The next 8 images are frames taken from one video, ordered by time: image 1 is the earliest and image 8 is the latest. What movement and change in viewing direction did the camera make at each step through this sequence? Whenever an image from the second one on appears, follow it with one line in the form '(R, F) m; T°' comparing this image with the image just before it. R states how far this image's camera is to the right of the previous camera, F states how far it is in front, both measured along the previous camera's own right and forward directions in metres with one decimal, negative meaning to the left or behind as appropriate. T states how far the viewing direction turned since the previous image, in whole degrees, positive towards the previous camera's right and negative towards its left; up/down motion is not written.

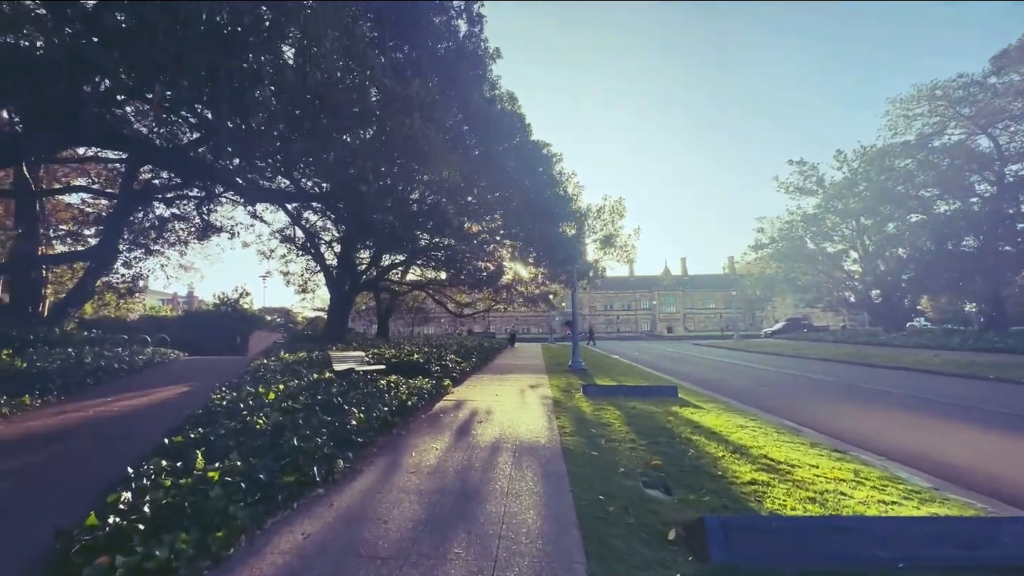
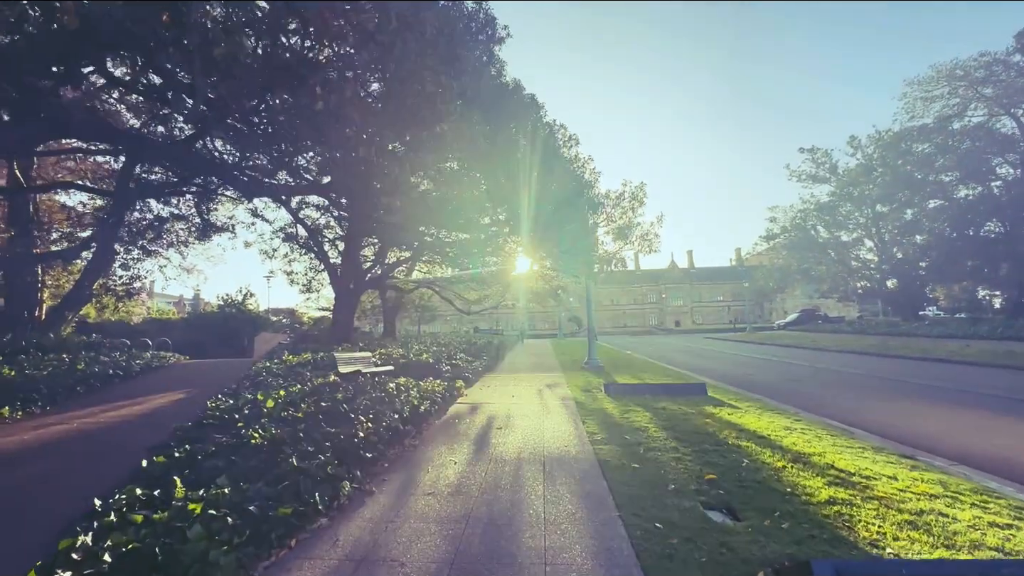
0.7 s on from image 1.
(-0.3, +0.9) m; -1°
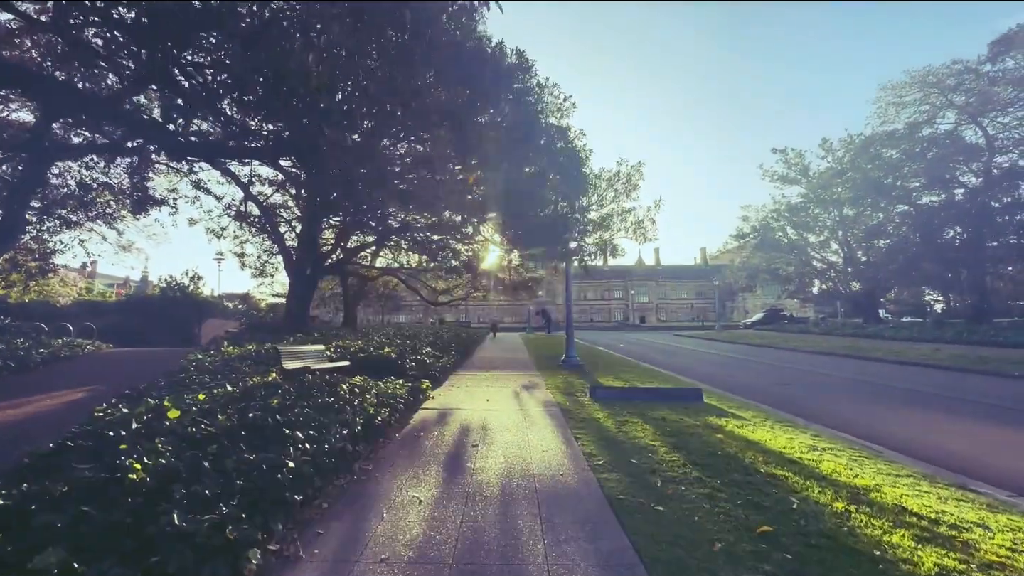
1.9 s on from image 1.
(-0.2, +1.6) m; +4°
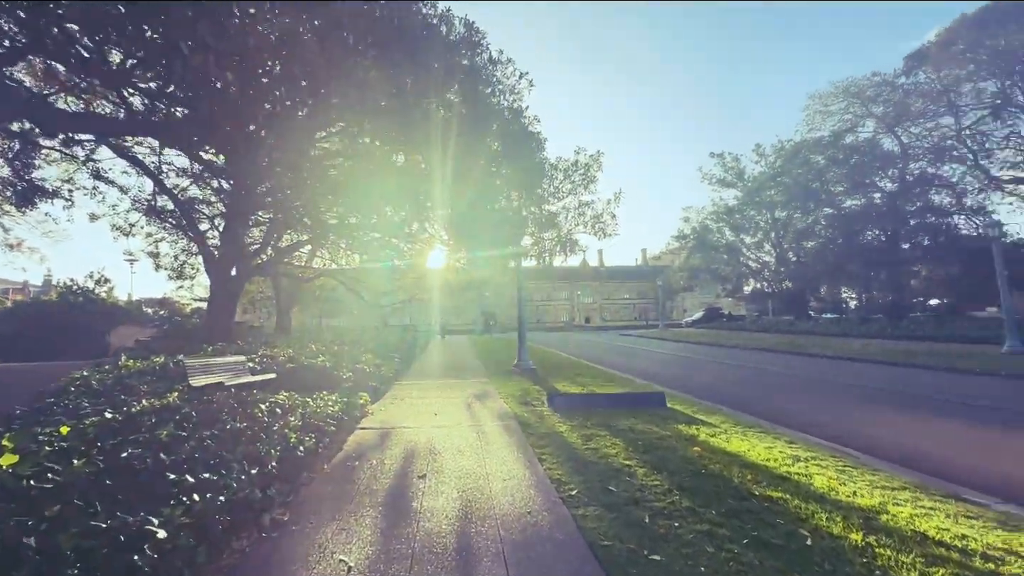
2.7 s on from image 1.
(-0.1, +1.0) m; +6°
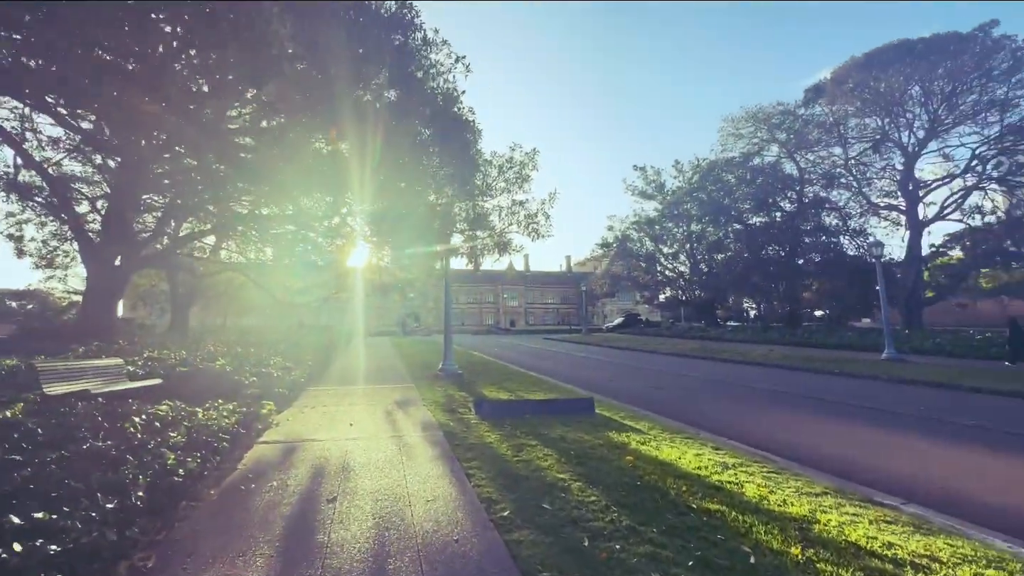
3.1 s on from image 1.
(-0.1, +0.5) m; +9°
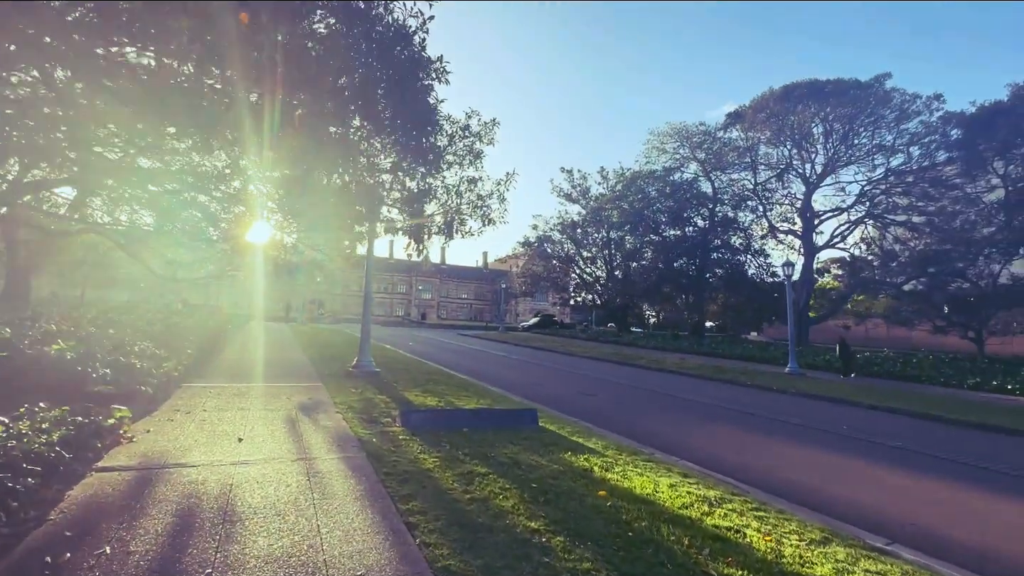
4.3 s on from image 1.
(-0.5, +1.5) m; +10°
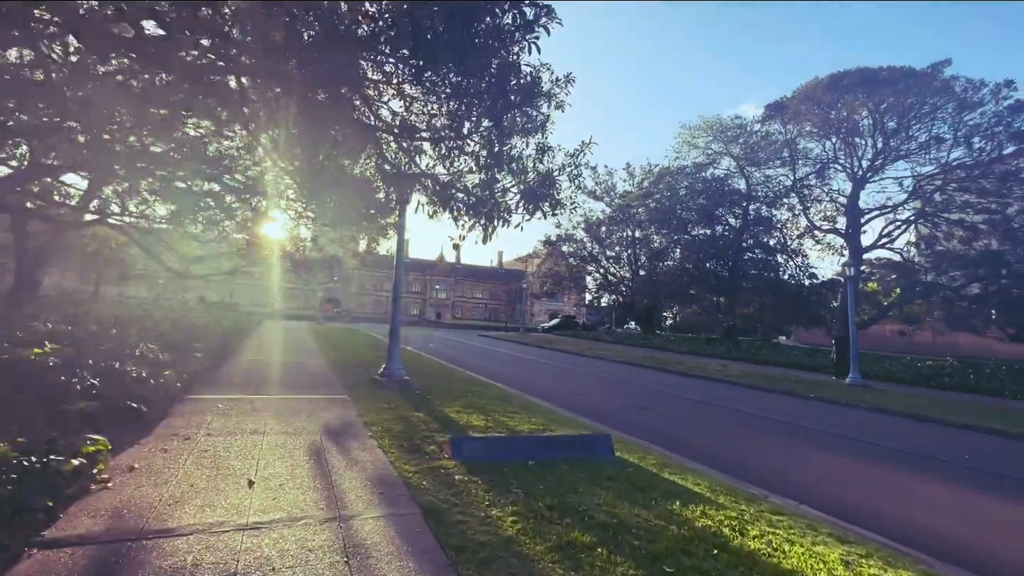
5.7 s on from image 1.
(-0.9, +1.7) m; -2°
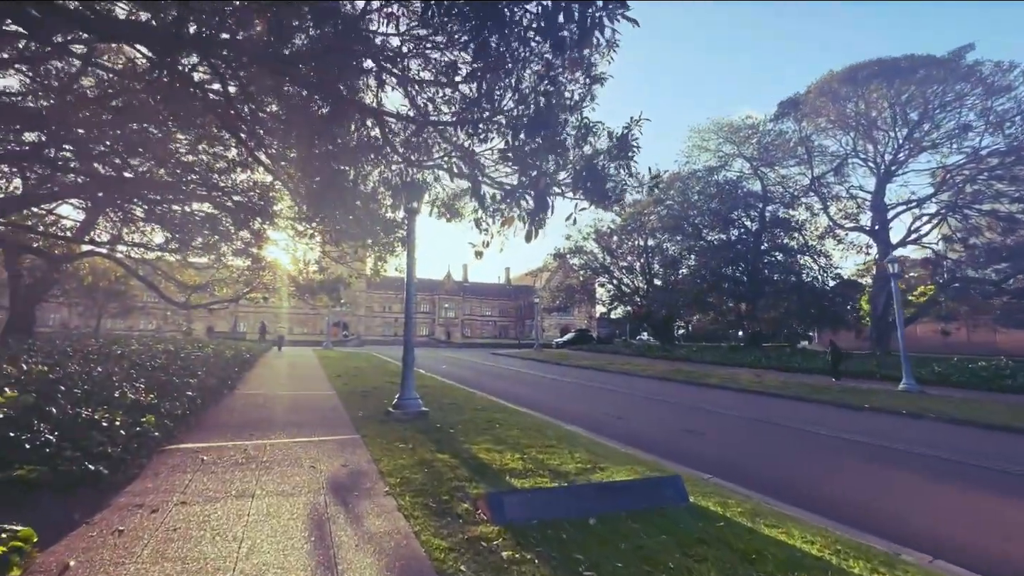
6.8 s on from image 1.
(-0.4, +1.3) m; -1°
